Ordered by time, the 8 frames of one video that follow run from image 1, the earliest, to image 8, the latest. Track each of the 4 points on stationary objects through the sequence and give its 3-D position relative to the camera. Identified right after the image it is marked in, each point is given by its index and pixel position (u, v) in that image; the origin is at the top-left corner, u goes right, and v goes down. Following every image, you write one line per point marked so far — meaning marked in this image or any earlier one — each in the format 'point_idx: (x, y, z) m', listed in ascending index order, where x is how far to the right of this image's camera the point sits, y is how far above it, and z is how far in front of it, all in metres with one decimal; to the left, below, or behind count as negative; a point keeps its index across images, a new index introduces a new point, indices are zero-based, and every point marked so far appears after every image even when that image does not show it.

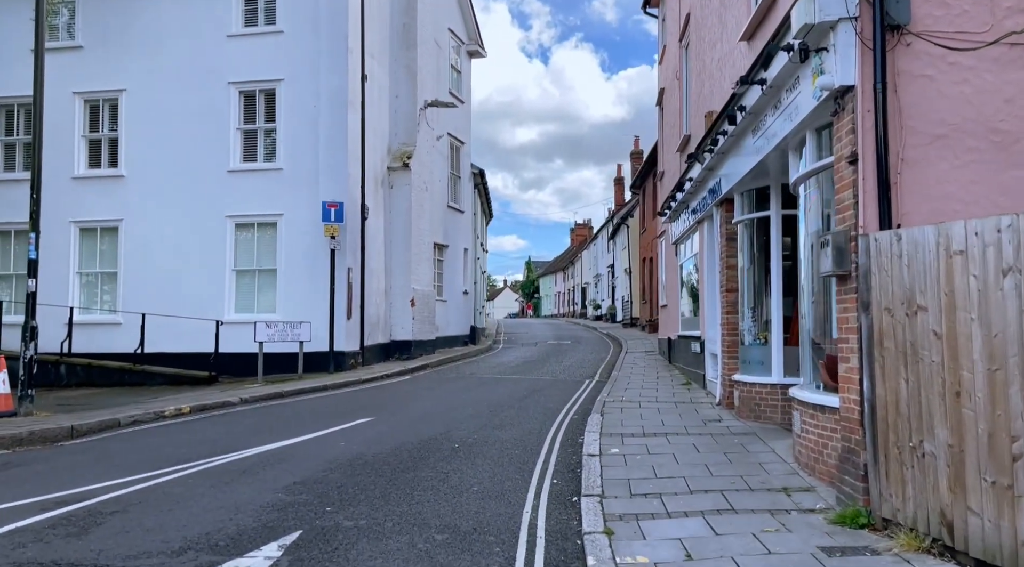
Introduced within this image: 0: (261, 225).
0: (-6.0, +1.4, +15.8) m
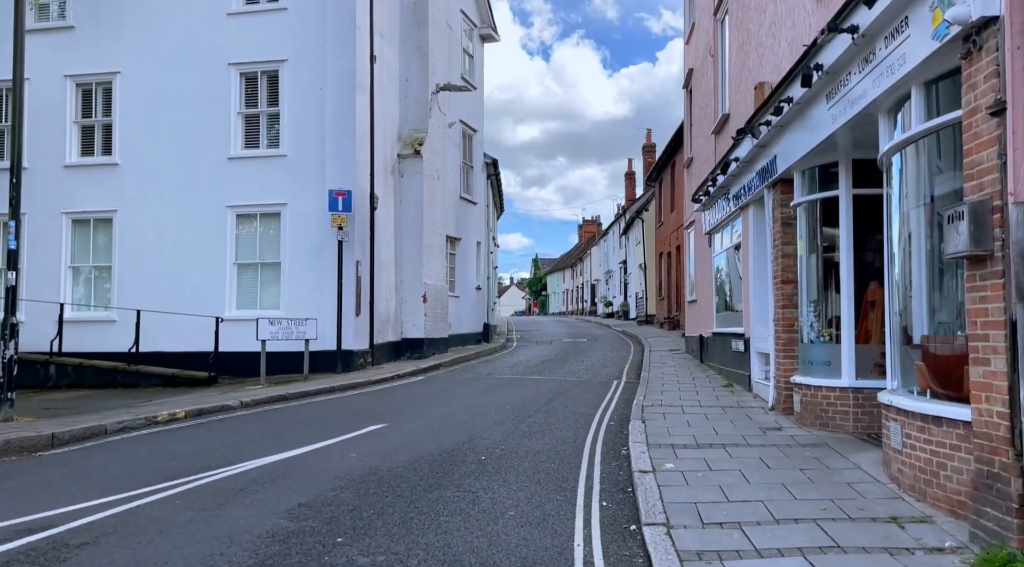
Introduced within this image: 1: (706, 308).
0: (-5.5, +1.5, +14.9) m
1: (+4.0, -0.6, +13.8) m
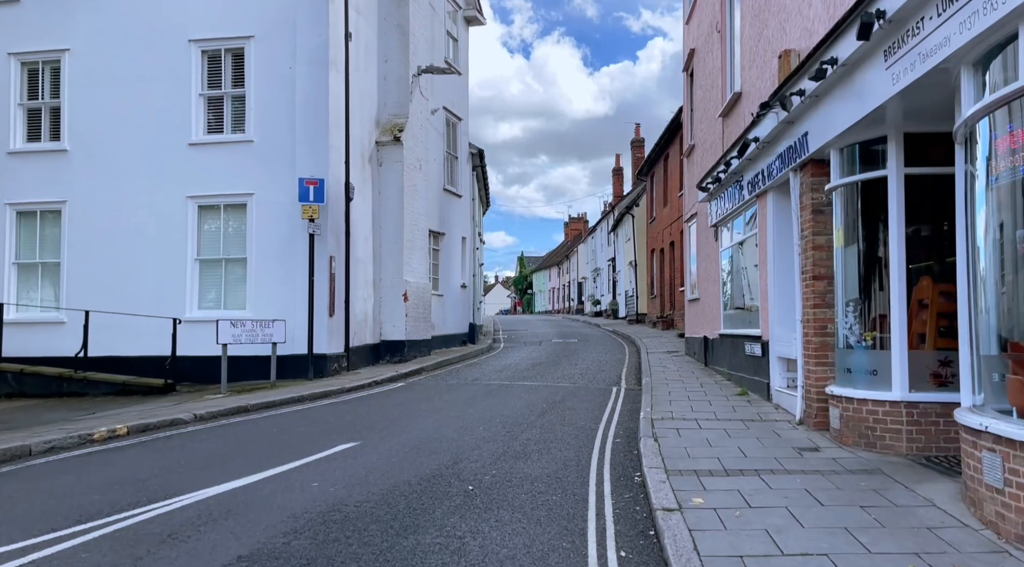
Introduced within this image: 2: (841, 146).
0: (-5.8, +1.6, +13.6) m
1: (+3.8, -0.5, +12.8) m
2: (+3.3, +1.4, +6.7) m
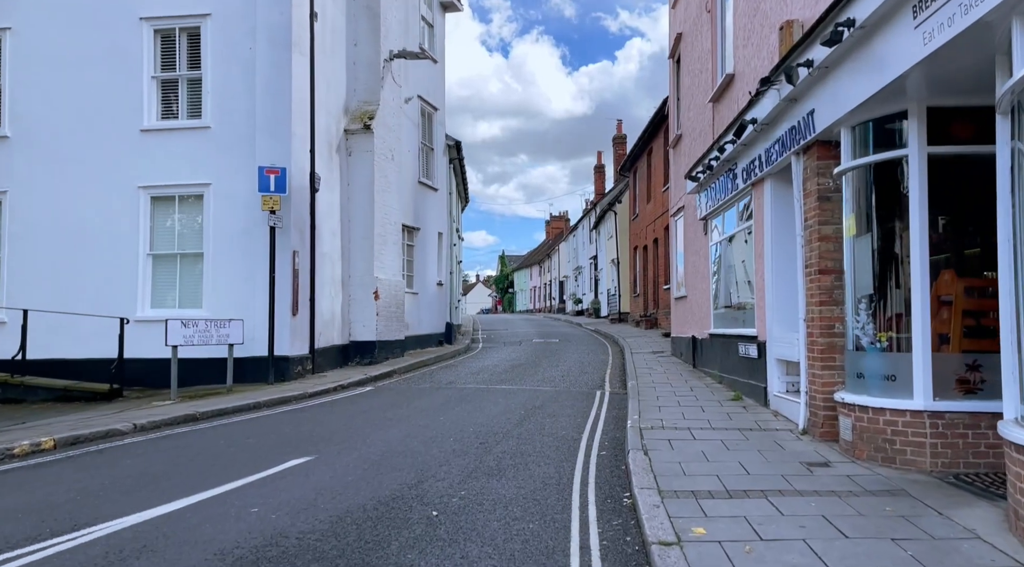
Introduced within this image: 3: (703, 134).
0: (-6.2, +1.6, +12.6) m
1: (+3.4, -0.4, +12.1) m
2: (+3.1, +1.4, +6.0) m
3: (+3.3, +2.6, +11.5) m
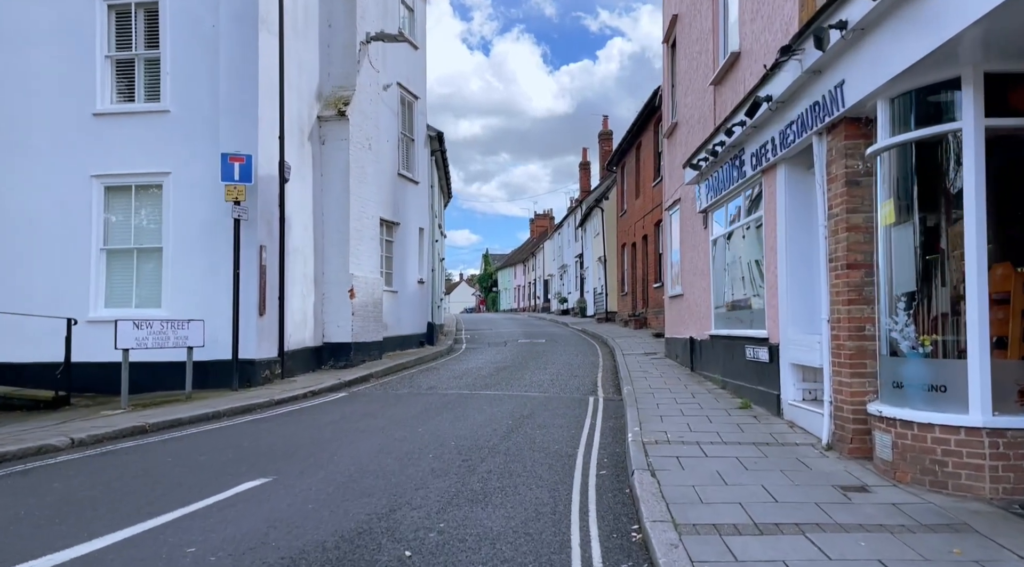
0: (-6.5, +1.7, +11.6) m
1: (+3.1, -0.4, +11.3) m
2: (+3.0, +1.5, +5.3) m
3: (+3.1, +2.6, +10.7) m
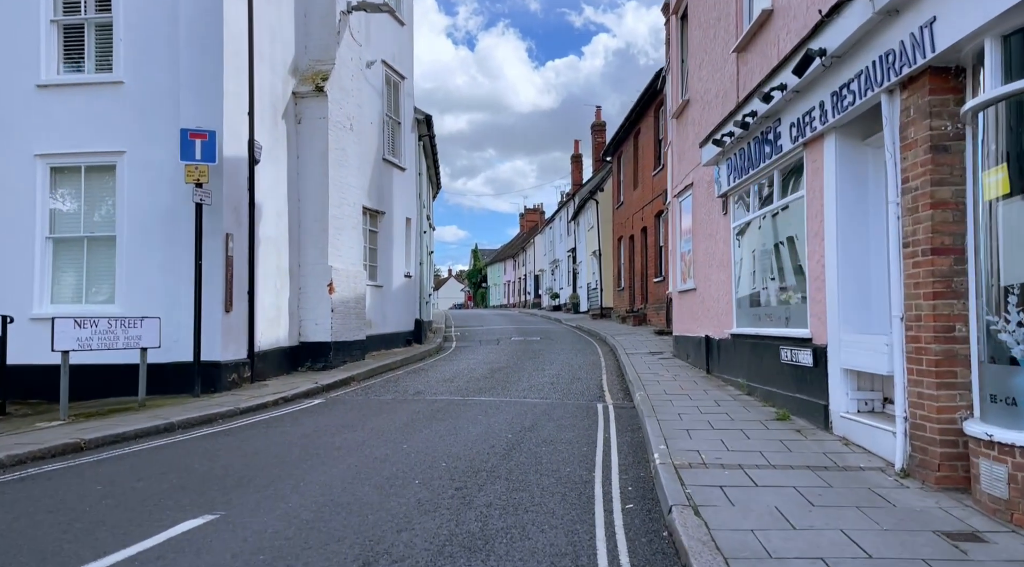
0: (-6.5, +1.8, +10.3) m
1: (+3.1, -0.3, +10.2) m
2: (+3.0, +1.6, +4.1) m
3: (+3.0, +2.7, +9.6) m
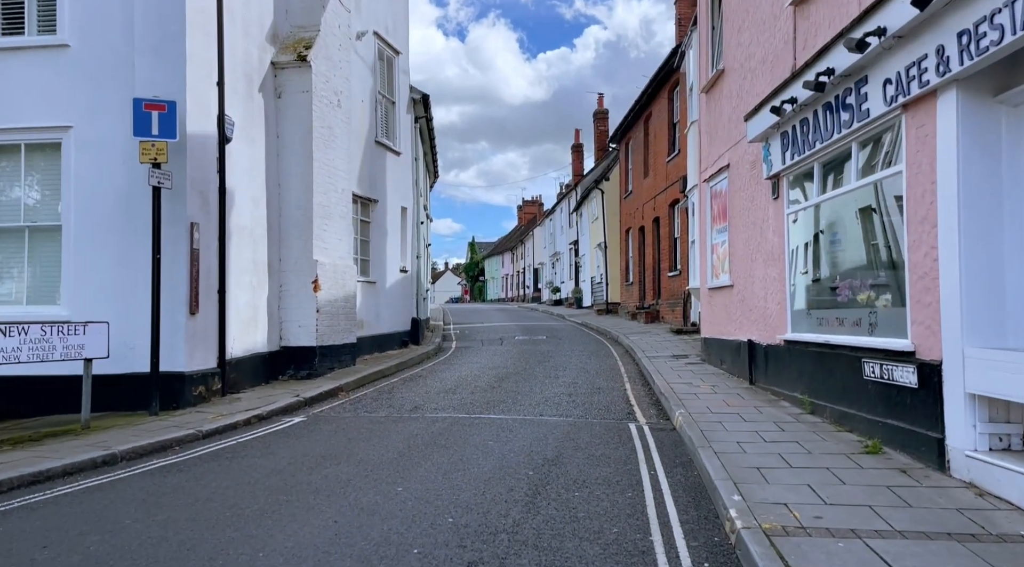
0: (-6.4, +1.8, +8.8) m
1: (+3.3, -0.2, +8.8) m
2: (+3.2, +1.5, +2.7) m
3: (+3.2, +2.8, +8.2) m
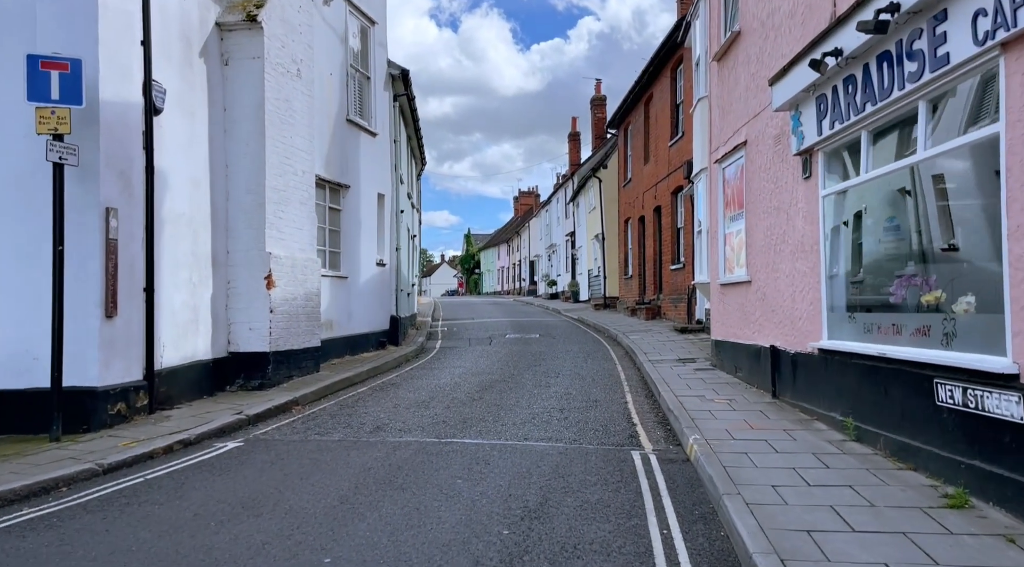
0: (-6.6, +1.8, +7.4) m
1: (+3.0, -0.2, +7.4) m
2: (+3.0, +1.5, +1.3) m
3: (+3.0, +2.8, +6.8) m
